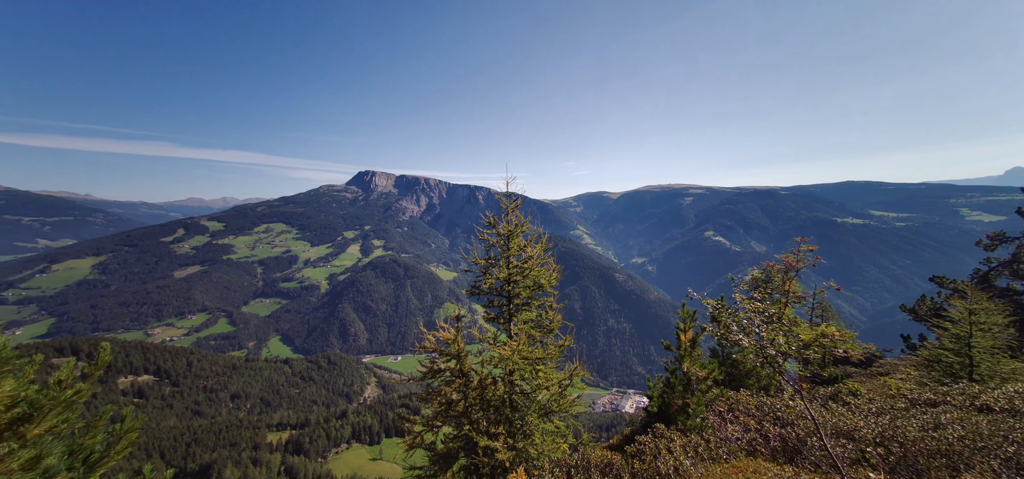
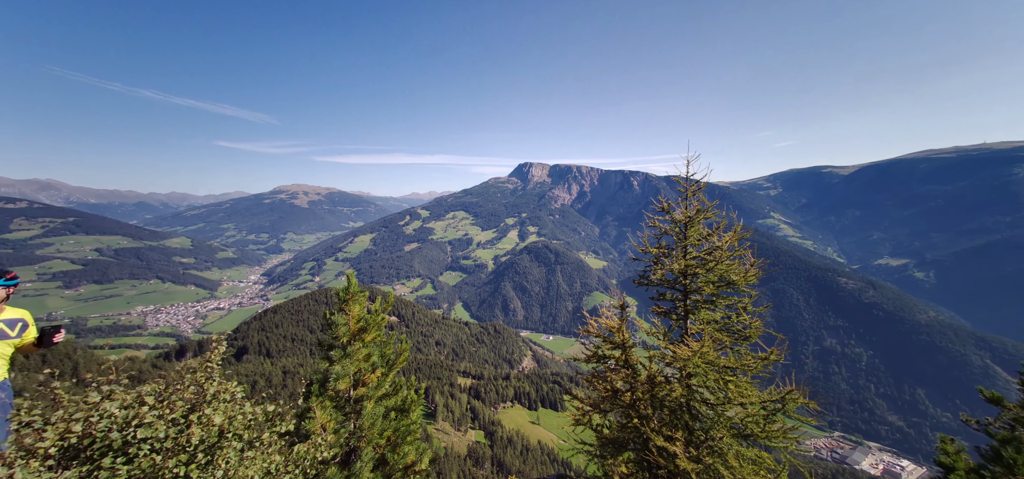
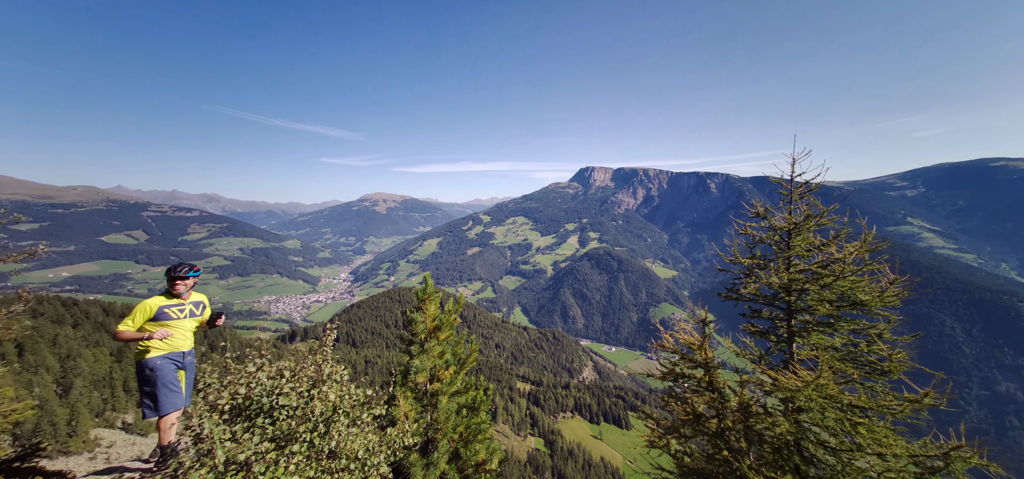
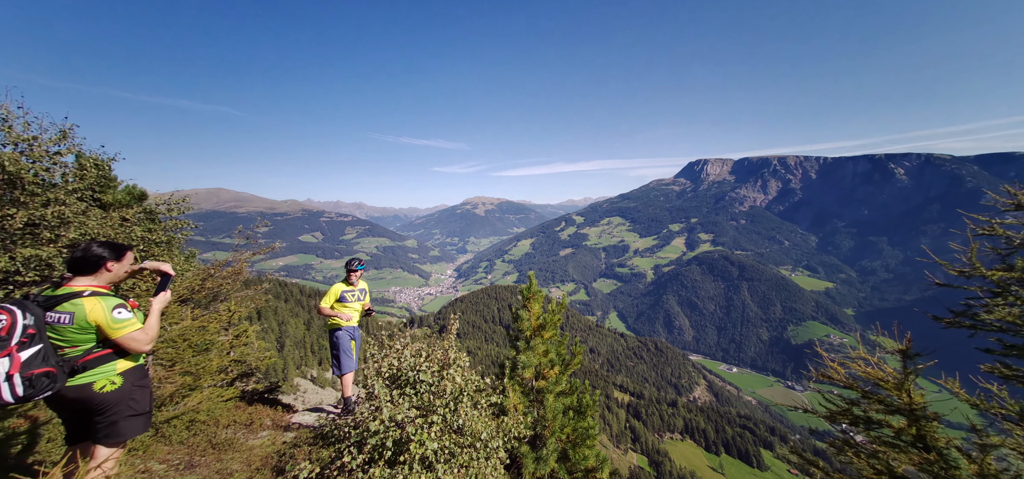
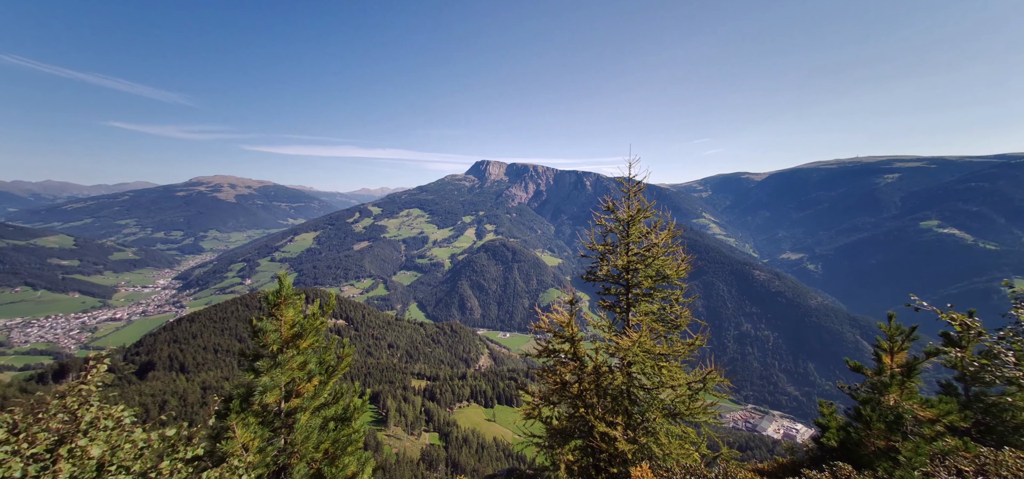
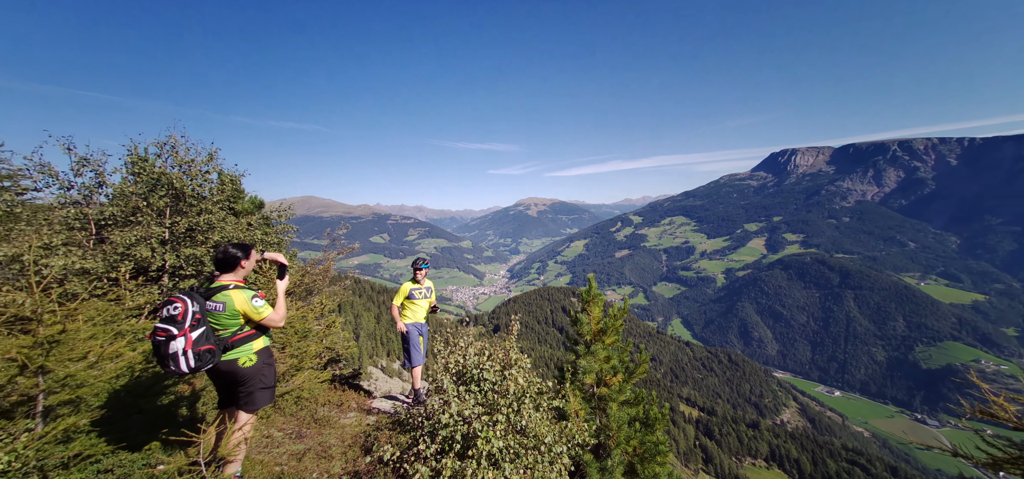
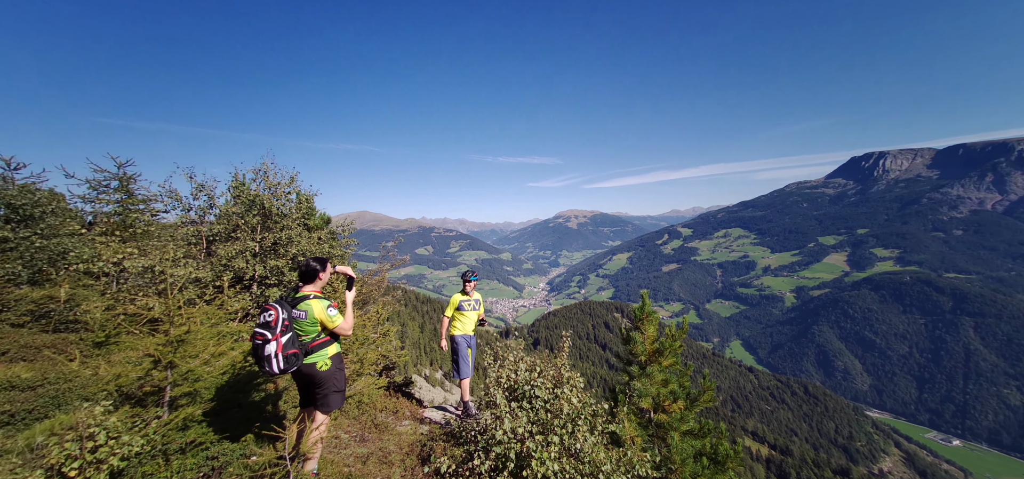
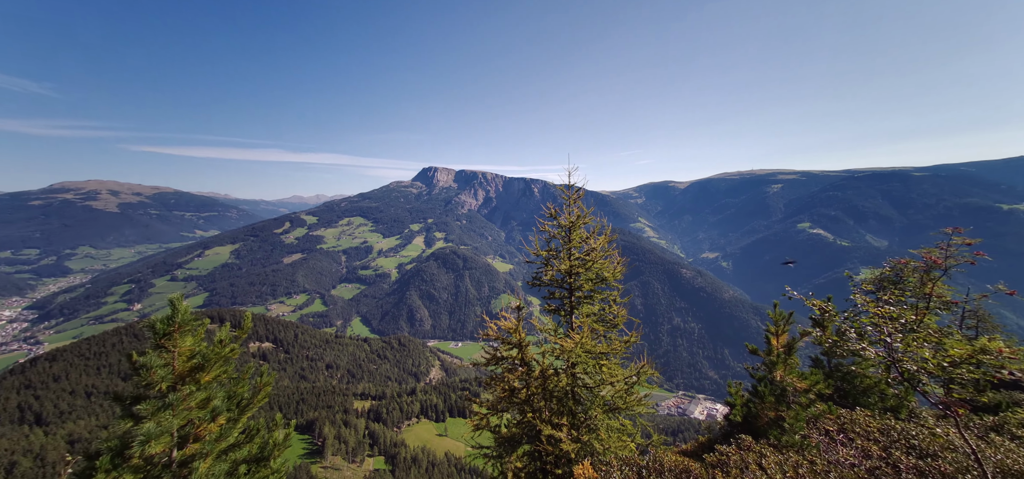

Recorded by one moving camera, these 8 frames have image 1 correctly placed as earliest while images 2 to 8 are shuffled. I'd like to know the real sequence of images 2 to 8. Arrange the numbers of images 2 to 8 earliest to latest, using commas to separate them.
8, 5, 2, 3, 4, 6, 7
